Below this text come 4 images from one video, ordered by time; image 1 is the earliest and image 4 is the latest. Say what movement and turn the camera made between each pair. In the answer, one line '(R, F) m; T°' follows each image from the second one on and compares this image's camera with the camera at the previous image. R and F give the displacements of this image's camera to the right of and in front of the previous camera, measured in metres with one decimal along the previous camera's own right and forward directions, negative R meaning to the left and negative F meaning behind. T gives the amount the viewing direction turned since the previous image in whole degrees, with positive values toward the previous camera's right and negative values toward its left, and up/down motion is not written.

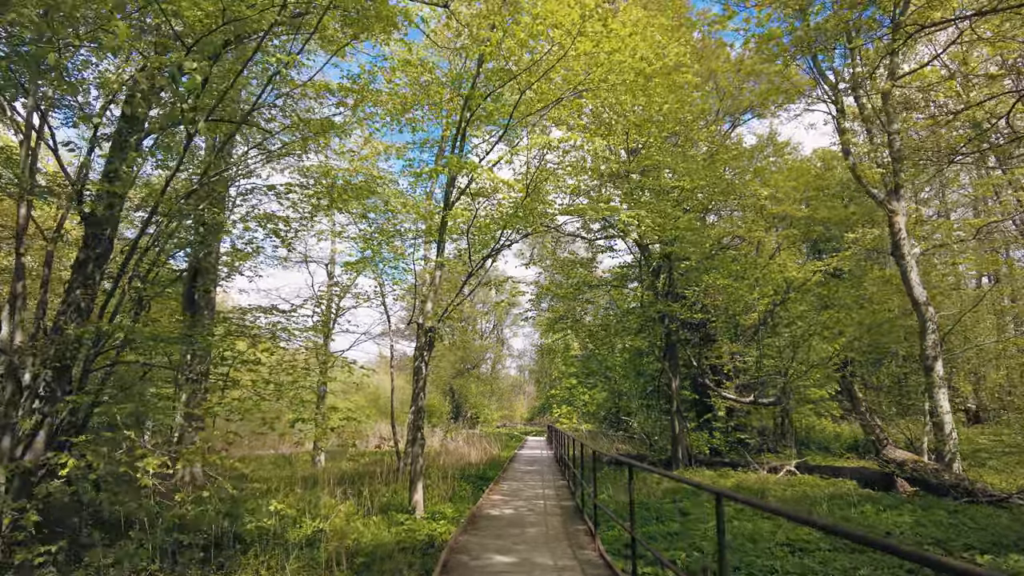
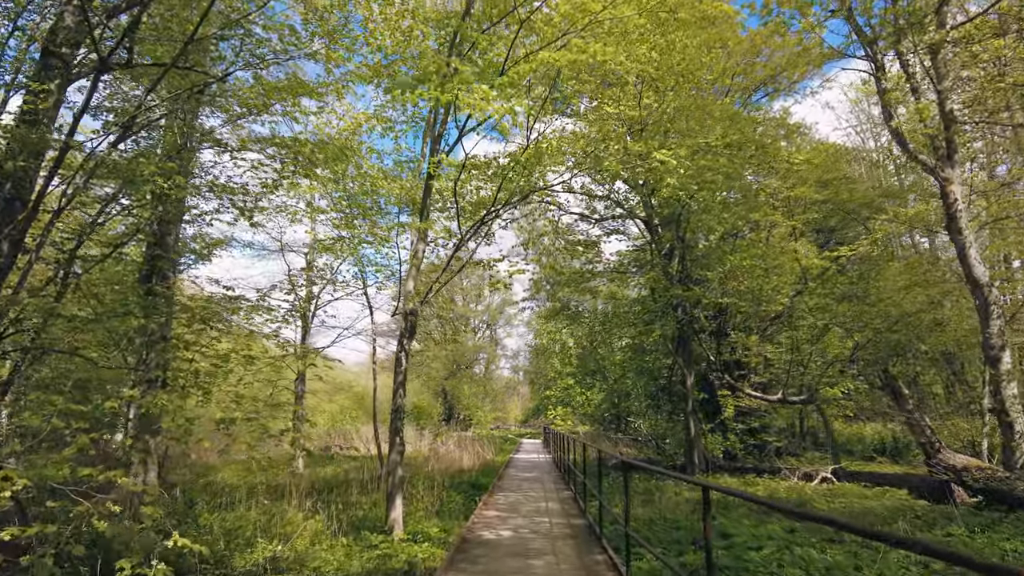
(0.0, +1.2) m; +1°
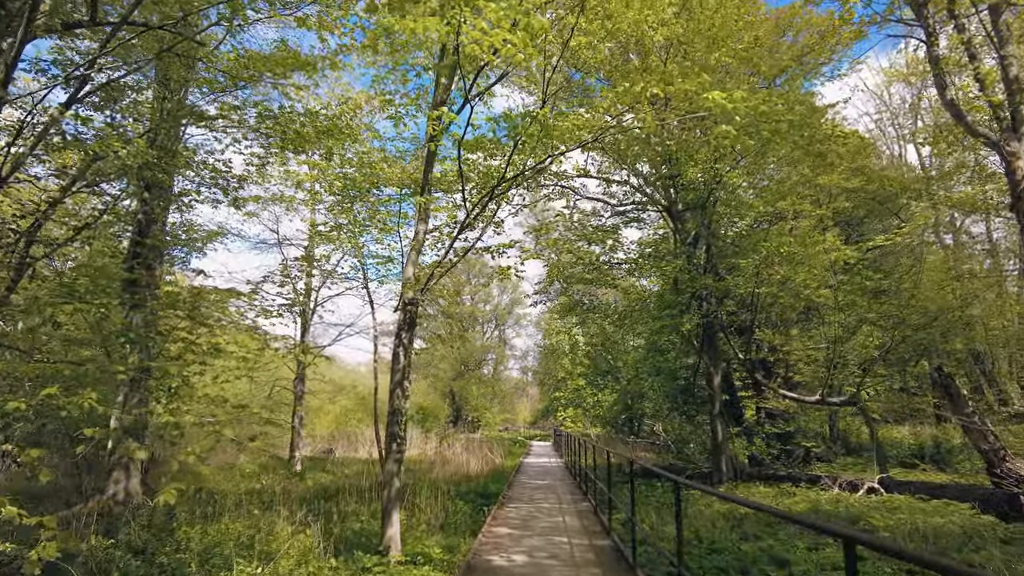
(0.0, +0.8) m; -1°
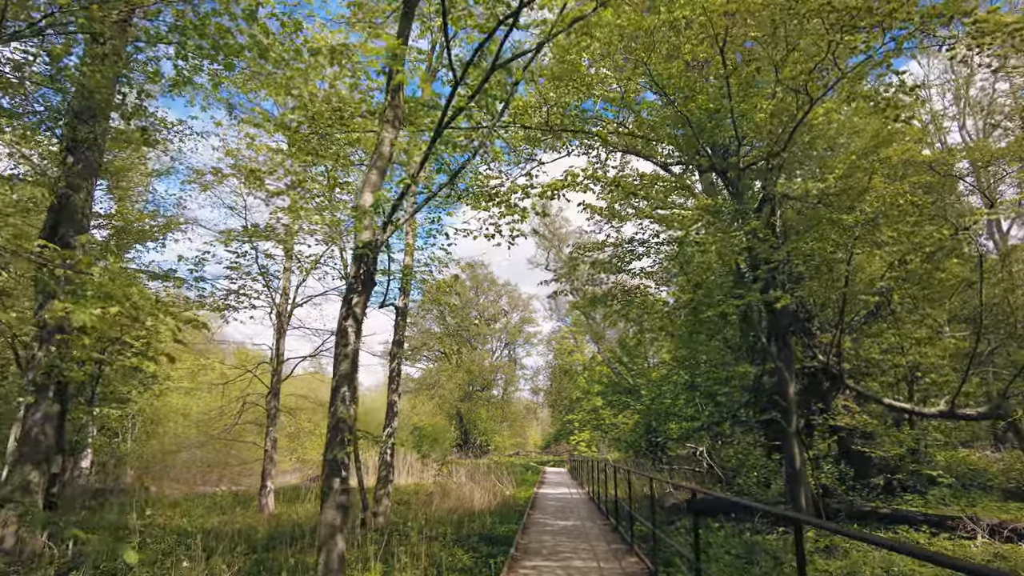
(0.0, +2.2) m; -1°
